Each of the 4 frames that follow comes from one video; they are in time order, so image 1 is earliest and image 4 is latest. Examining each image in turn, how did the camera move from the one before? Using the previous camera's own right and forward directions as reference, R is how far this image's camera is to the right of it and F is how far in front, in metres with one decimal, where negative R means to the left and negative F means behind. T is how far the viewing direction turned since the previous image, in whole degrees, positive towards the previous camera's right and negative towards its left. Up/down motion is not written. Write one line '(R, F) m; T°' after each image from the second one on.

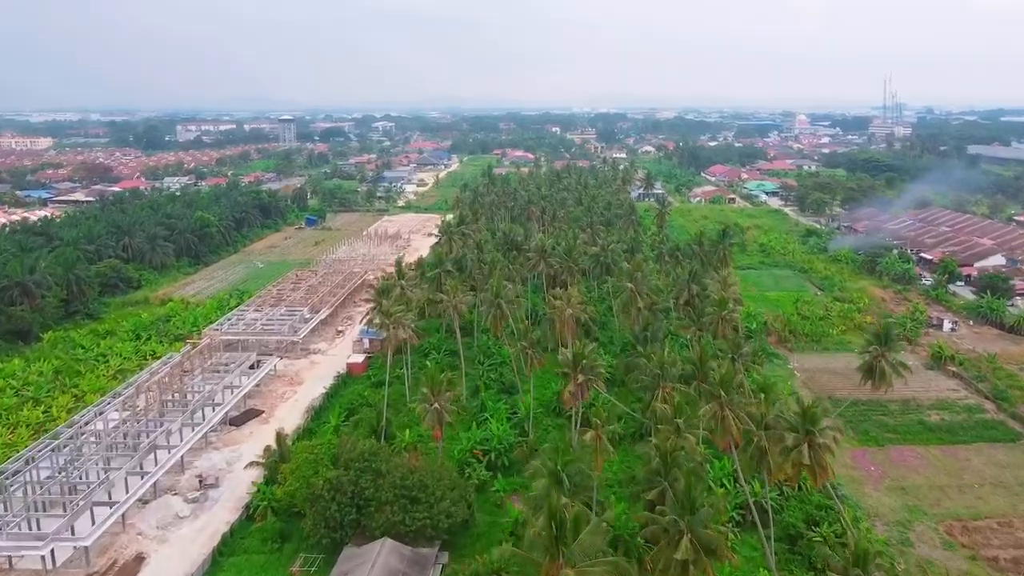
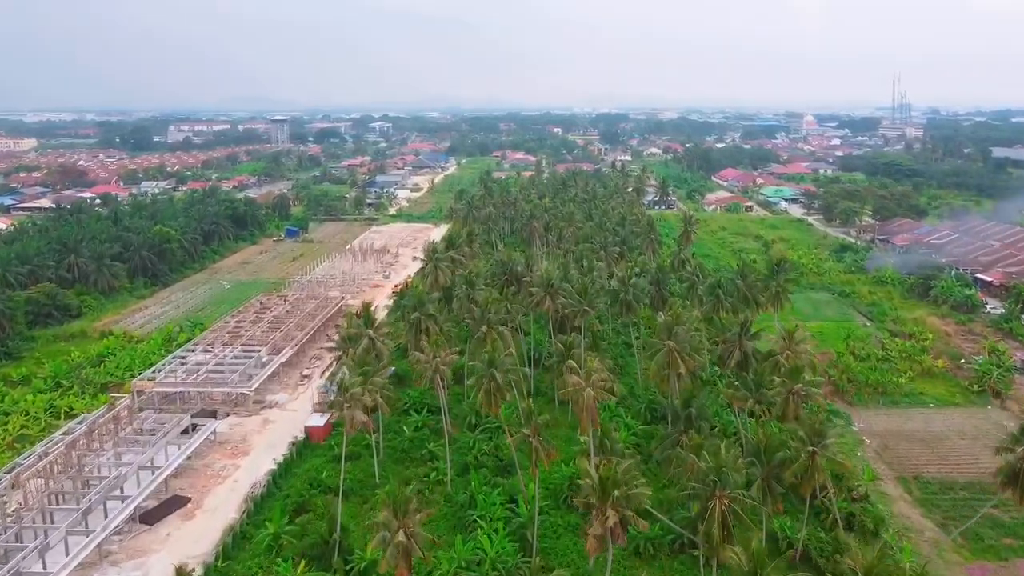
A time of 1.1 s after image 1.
(+0.1, +9.1) m; 0°
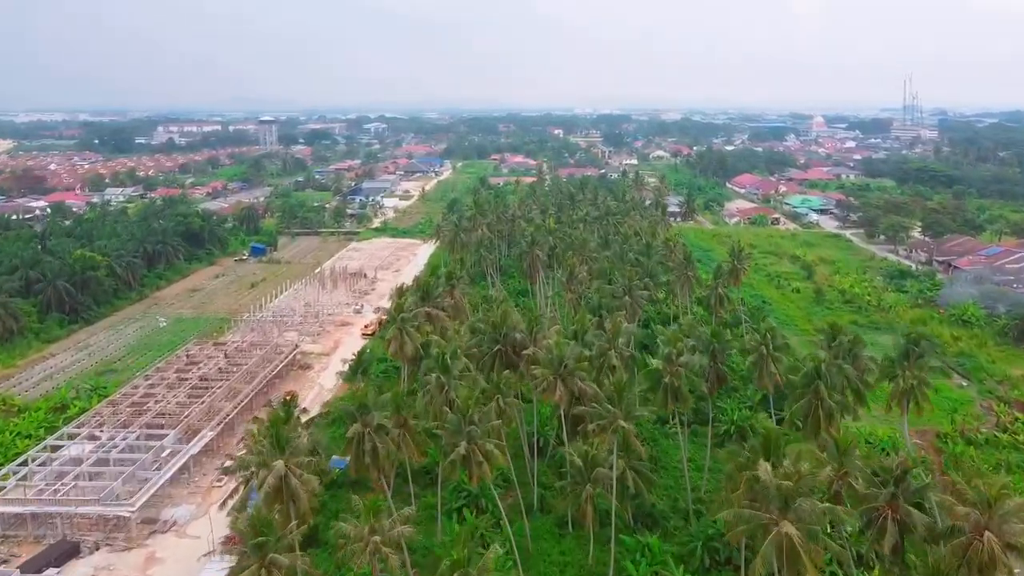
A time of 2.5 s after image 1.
(+0.1, +12.3) m; 0°
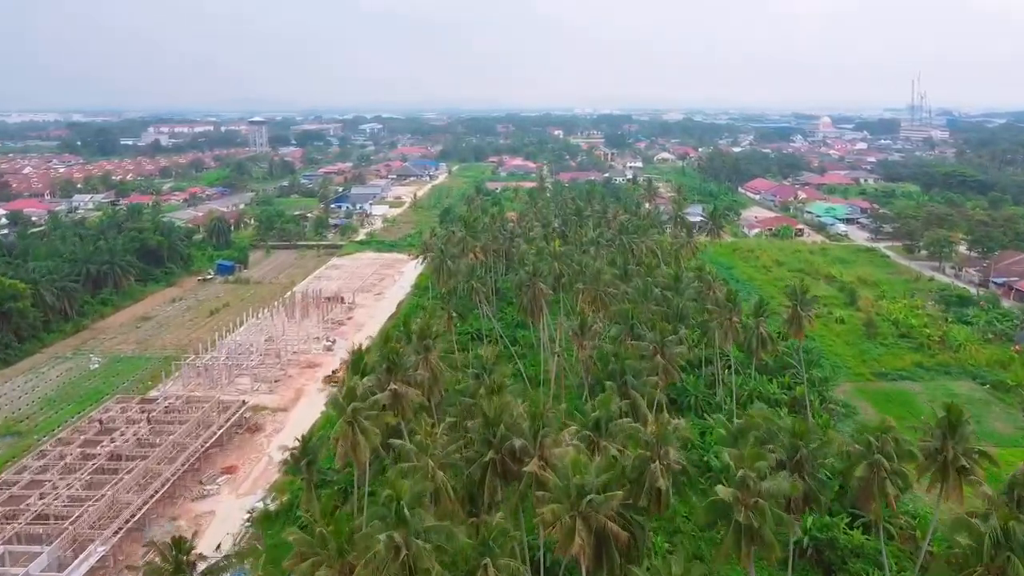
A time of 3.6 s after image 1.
(+0.1, +9.0) m; 0°
